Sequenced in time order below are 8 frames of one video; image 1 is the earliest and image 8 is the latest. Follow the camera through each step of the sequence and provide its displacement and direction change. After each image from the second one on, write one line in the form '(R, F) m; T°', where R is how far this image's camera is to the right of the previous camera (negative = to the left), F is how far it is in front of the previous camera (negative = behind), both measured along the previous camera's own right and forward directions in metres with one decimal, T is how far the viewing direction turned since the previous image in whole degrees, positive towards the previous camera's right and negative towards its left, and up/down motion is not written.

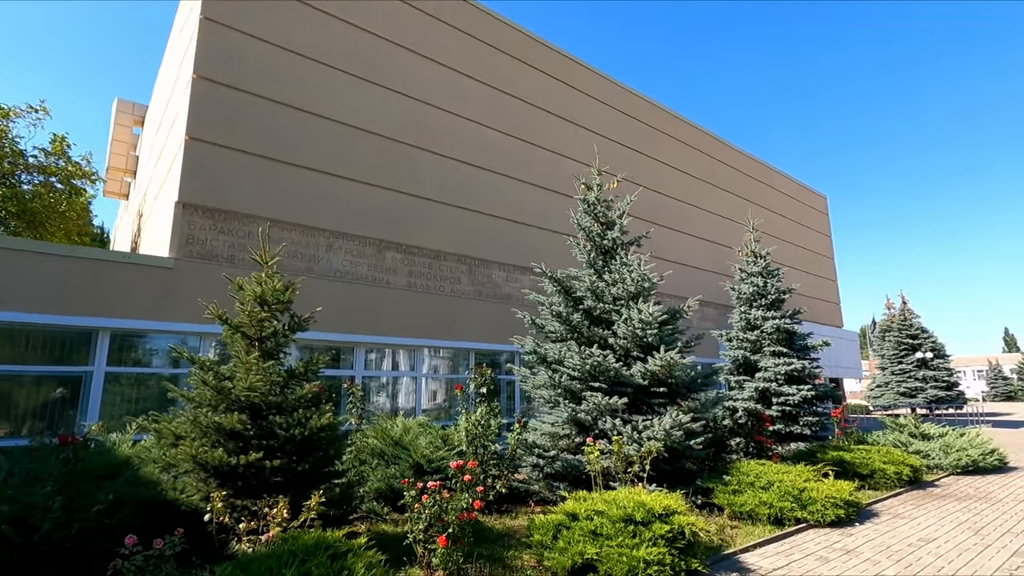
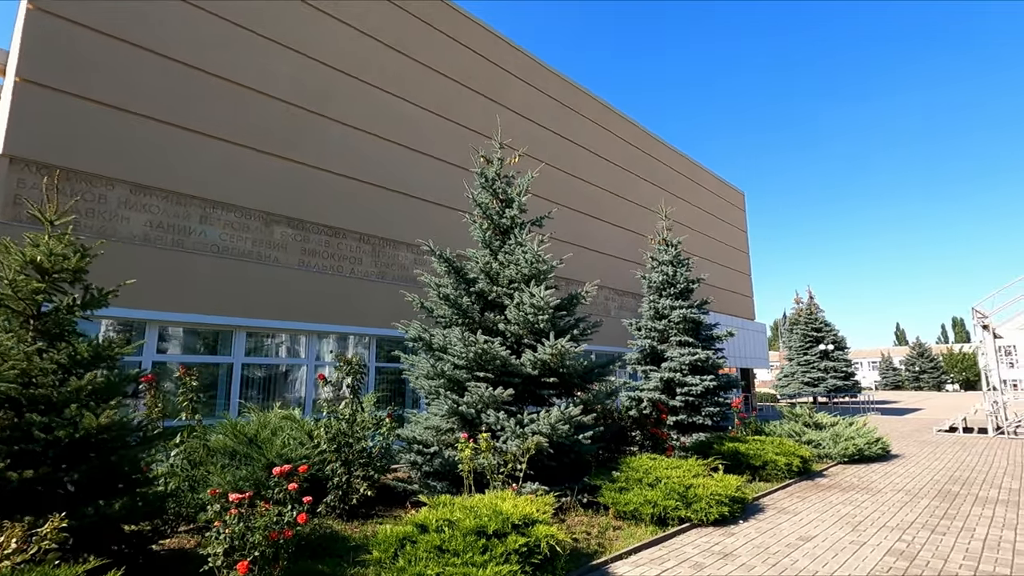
(+0.8, +0.8) m; +7°
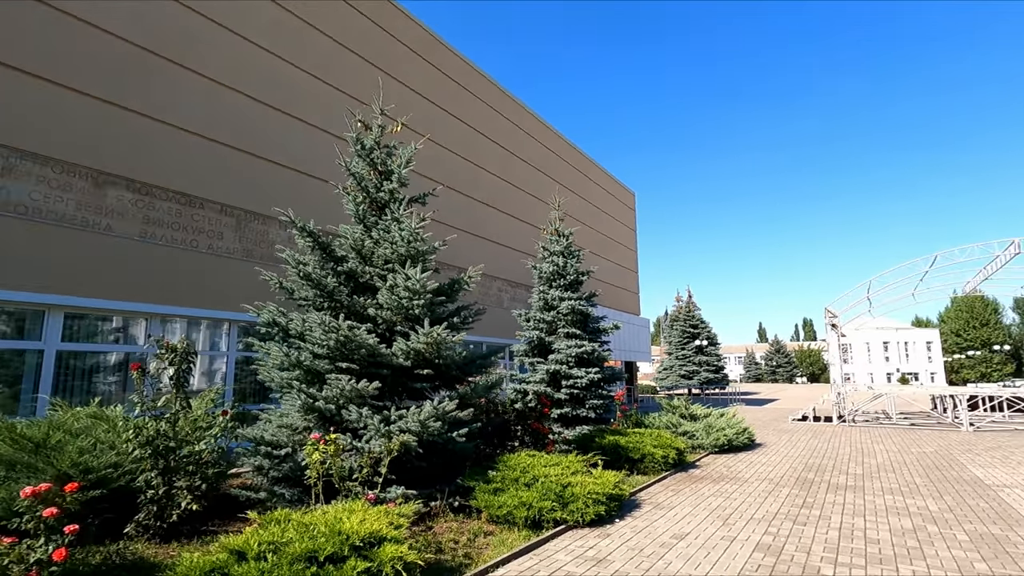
(+0.3, +0.7) m; +11°
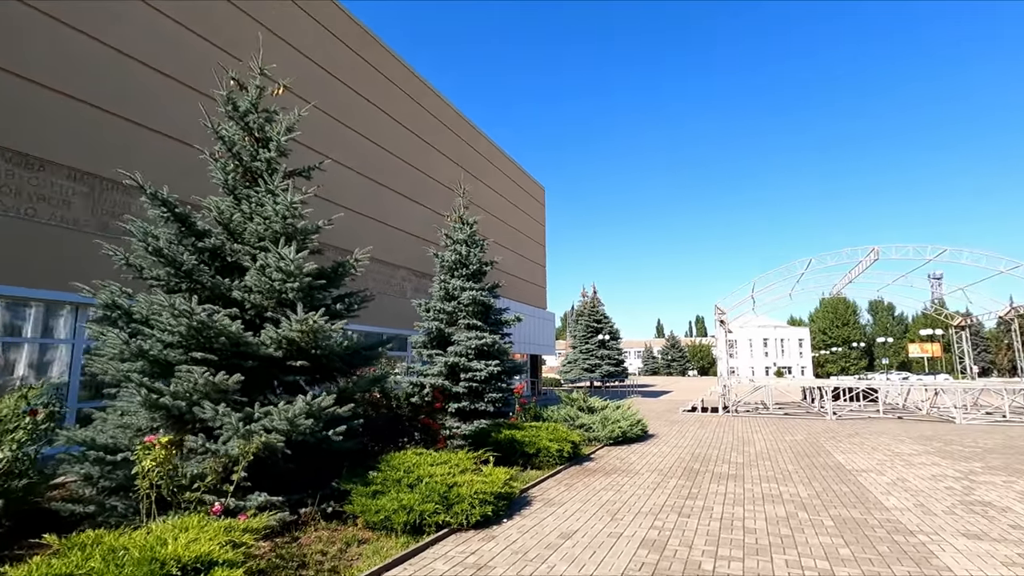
(+0.3, +0.4) m; +9°
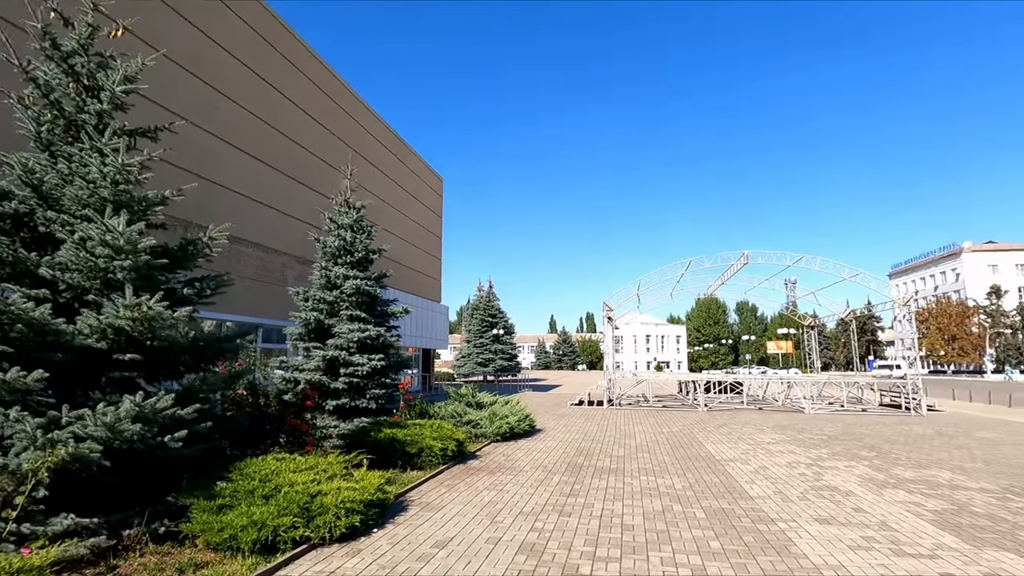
(+0.2, +0.4) m; +11°
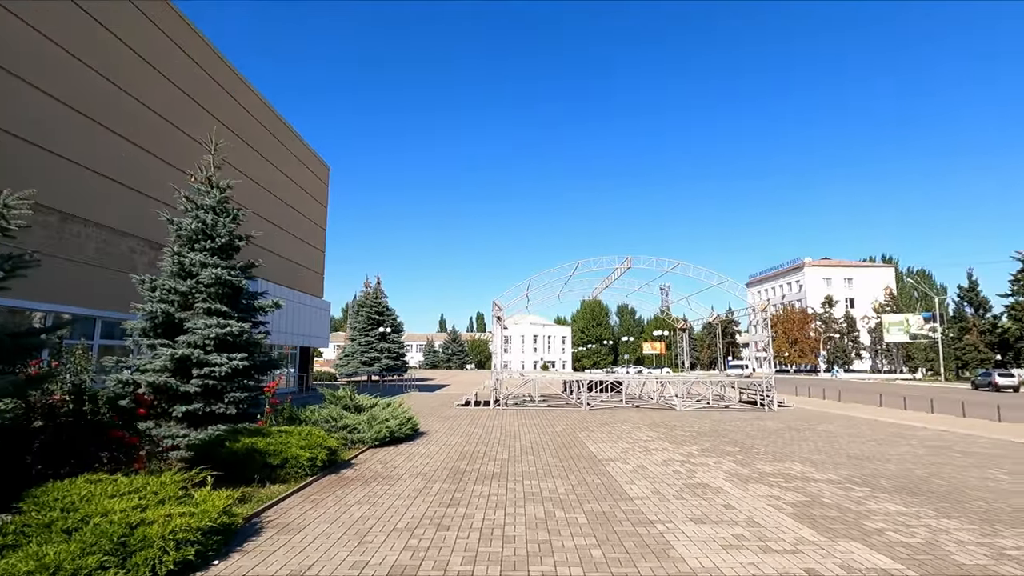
(+0.1, +0.4) m; +12°
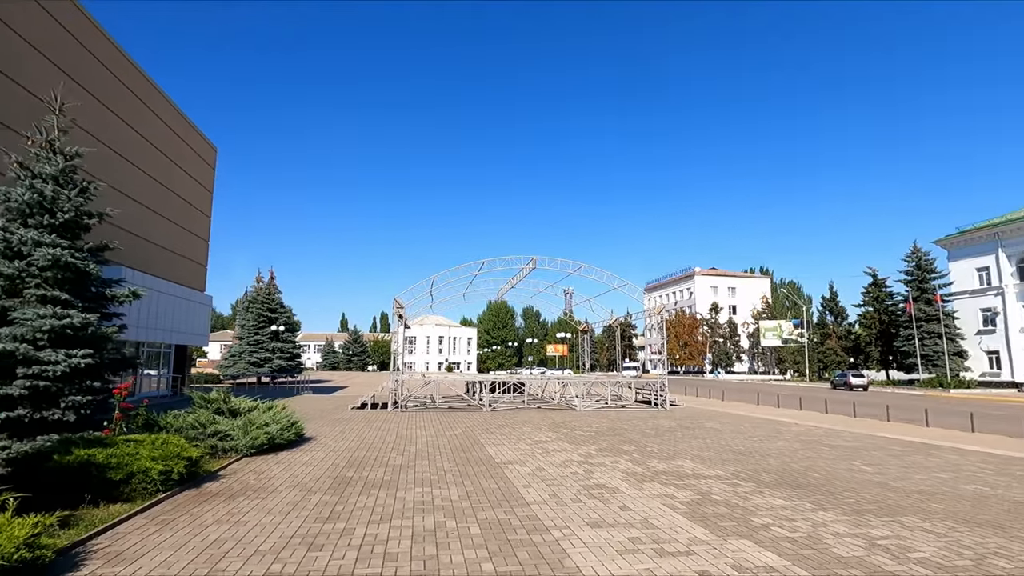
(+0.1, +0.5) m; +10°
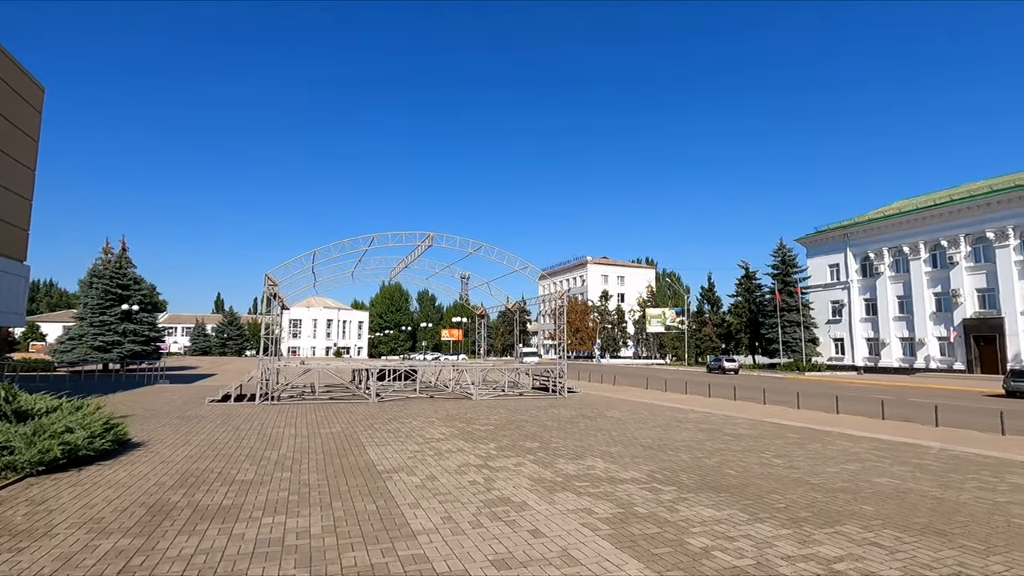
(+0.1, +1.5) m; +11°
